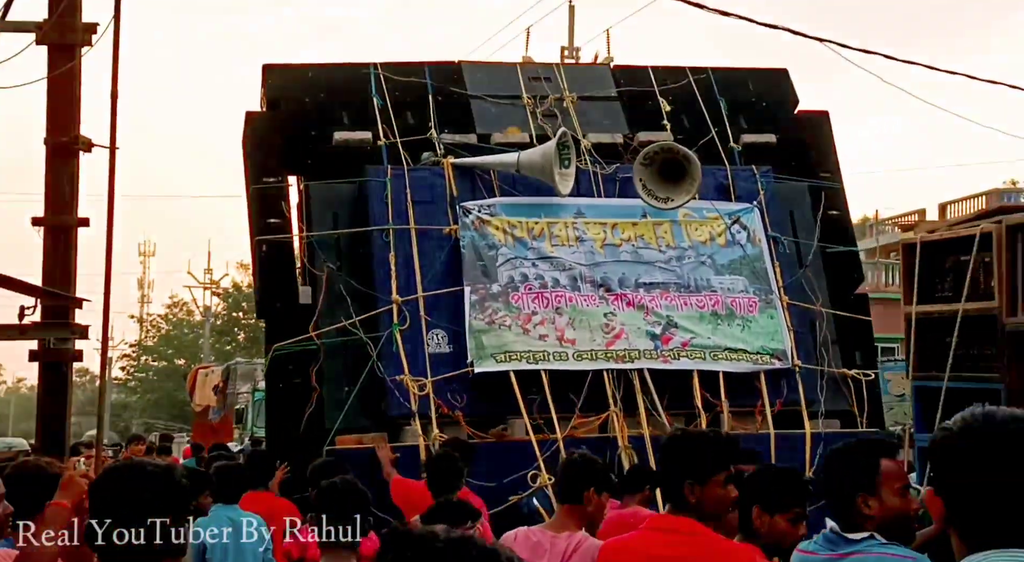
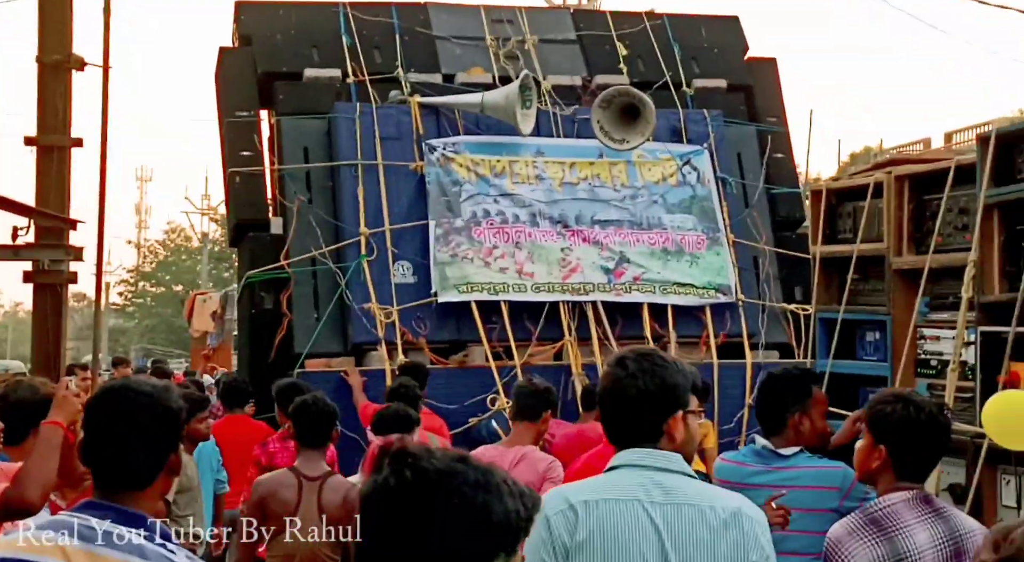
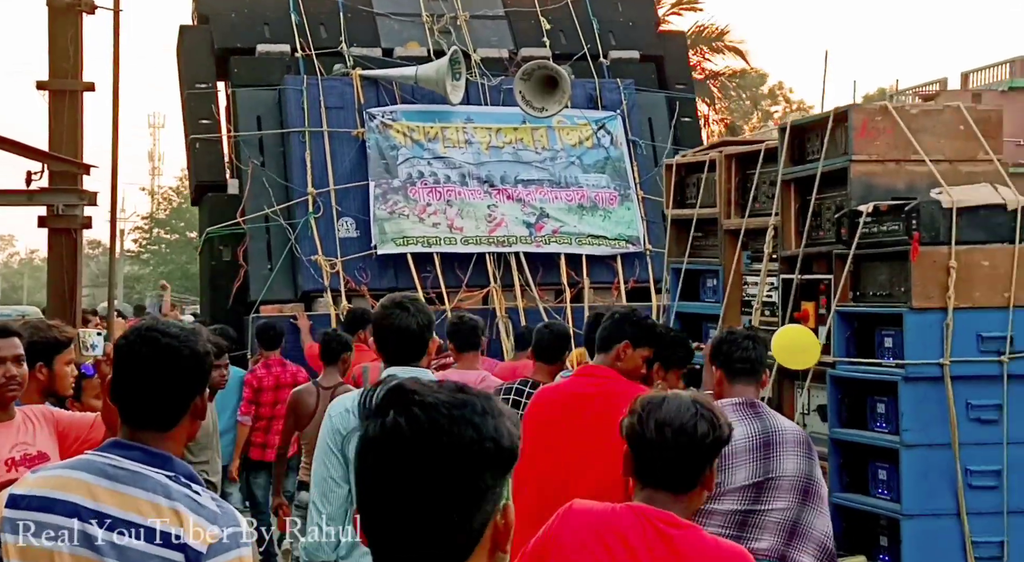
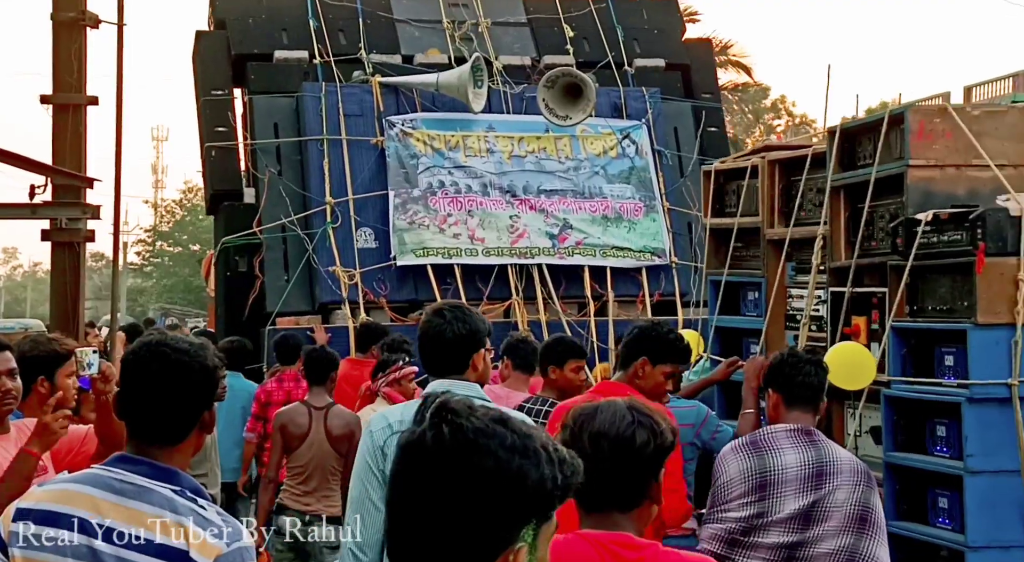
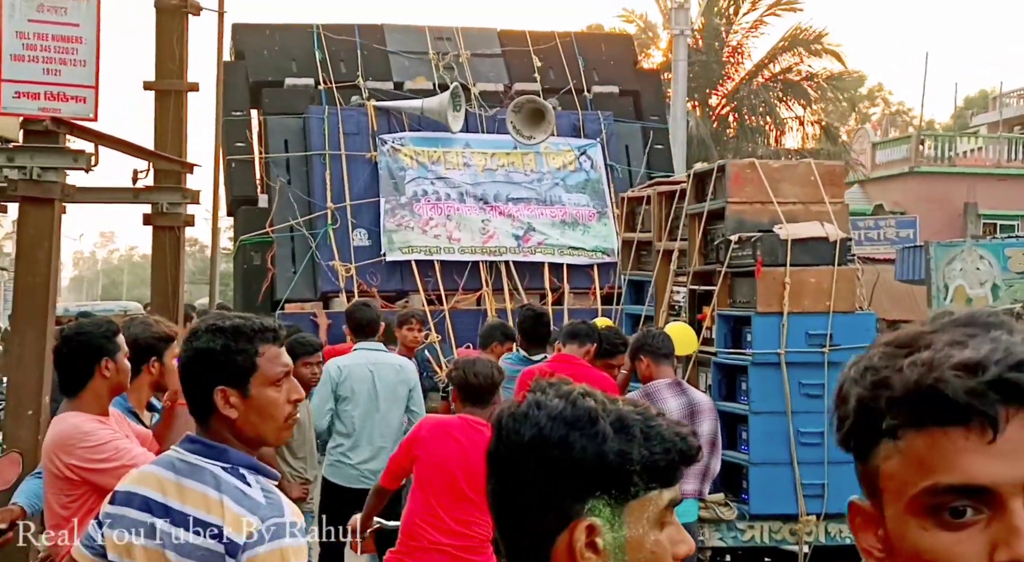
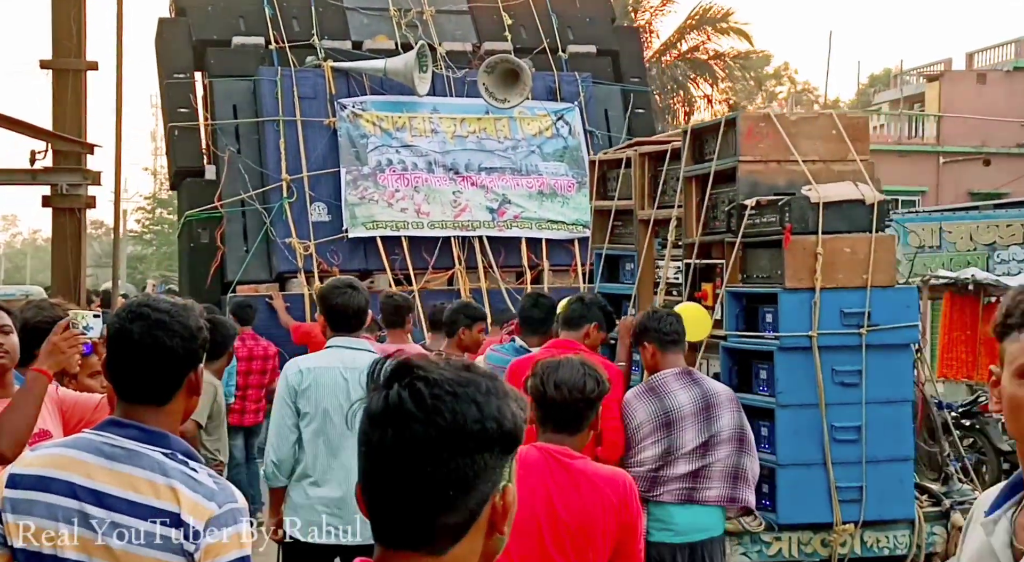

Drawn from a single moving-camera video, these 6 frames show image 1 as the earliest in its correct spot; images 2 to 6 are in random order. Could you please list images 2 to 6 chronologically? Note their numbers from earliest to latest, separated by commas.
2, 4, 3, 6, 5
